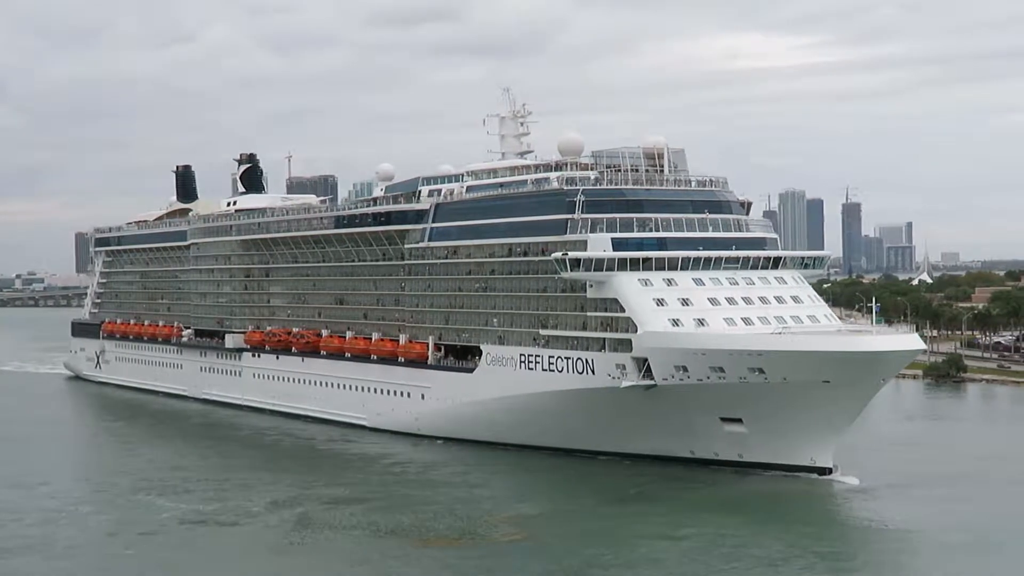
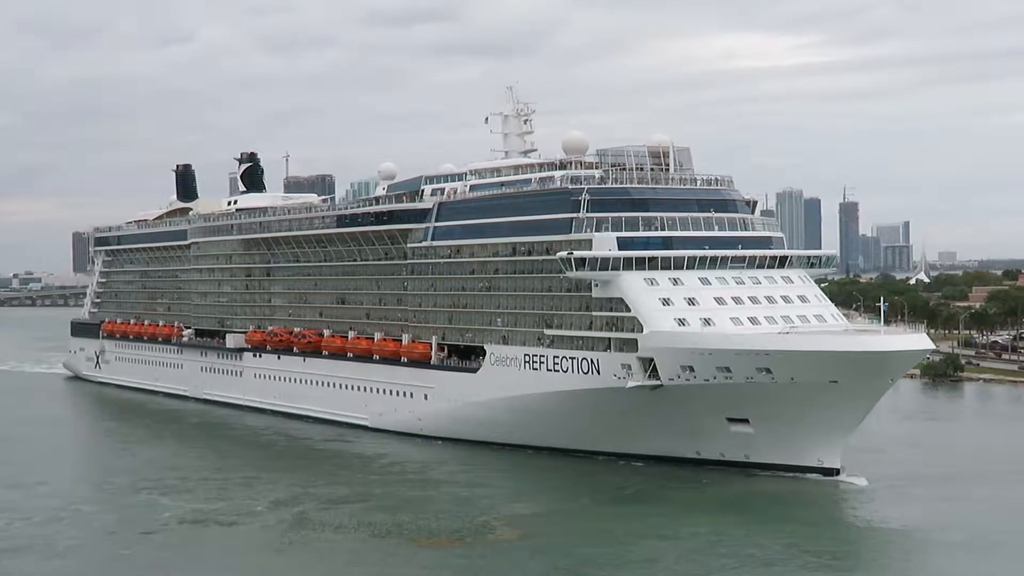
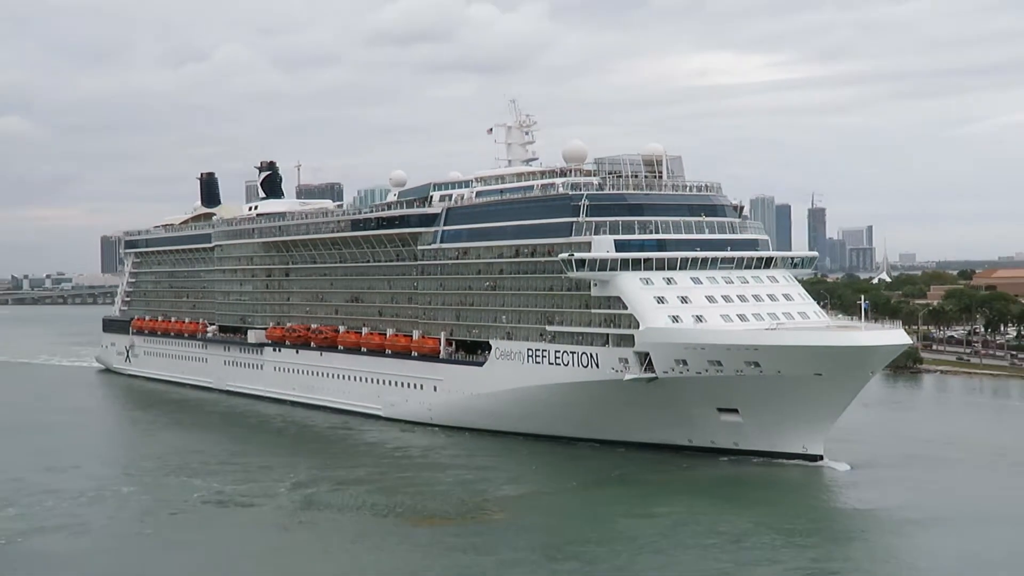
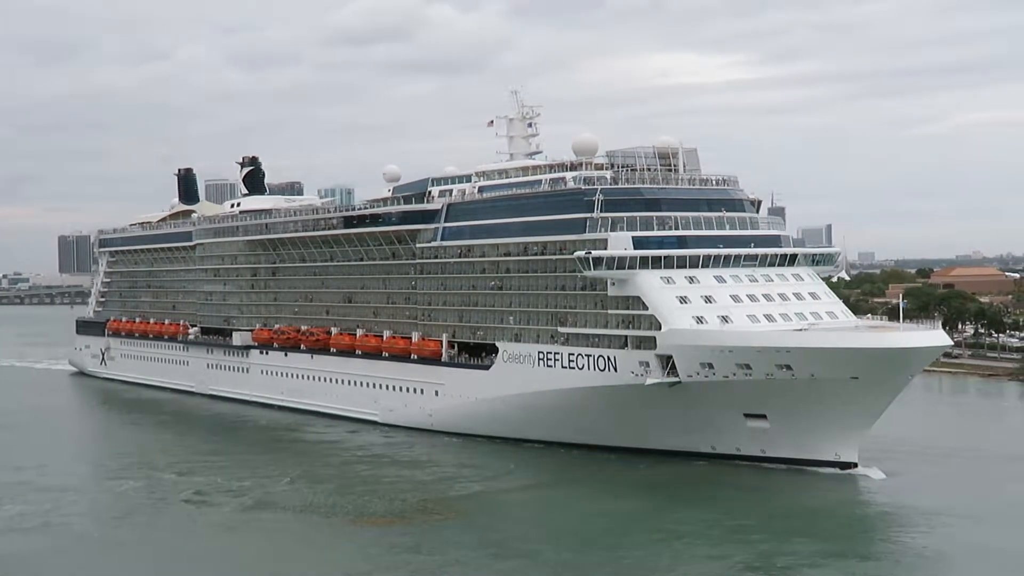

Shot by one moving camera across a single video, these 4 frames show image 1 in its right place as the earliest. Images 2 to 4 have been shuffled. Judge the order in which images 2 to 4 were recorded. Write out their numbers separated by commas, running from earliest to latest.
2, 3, 4
